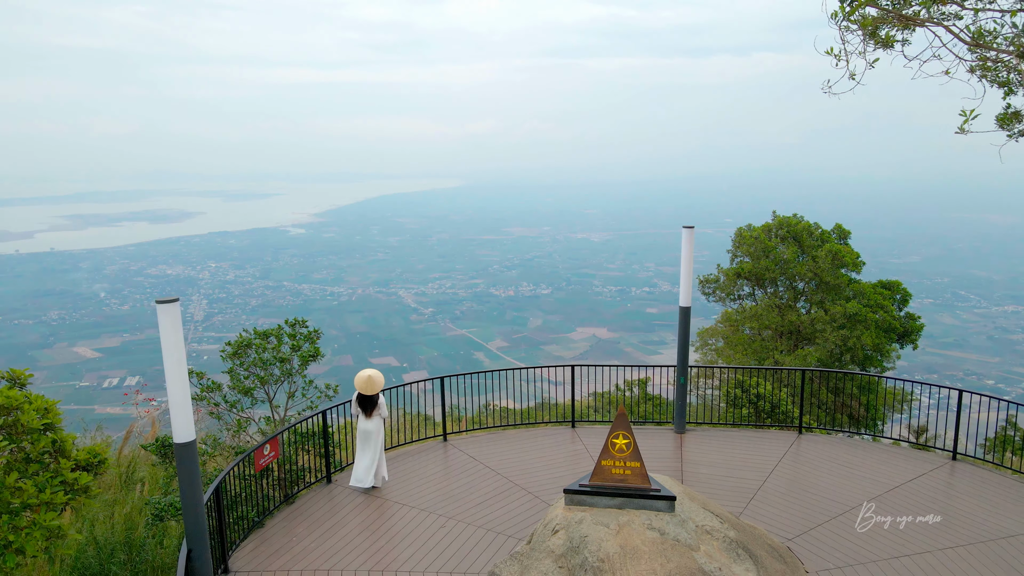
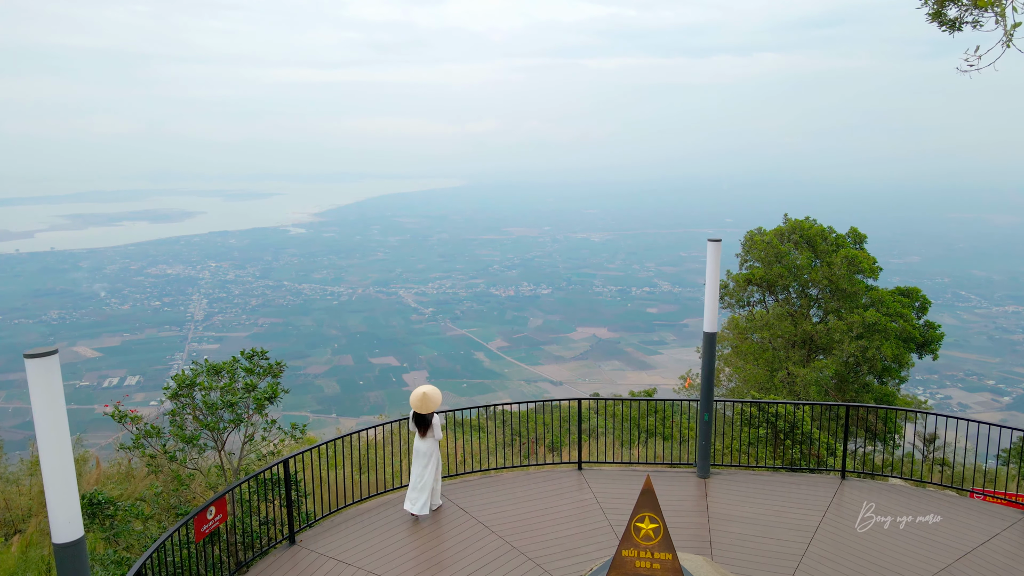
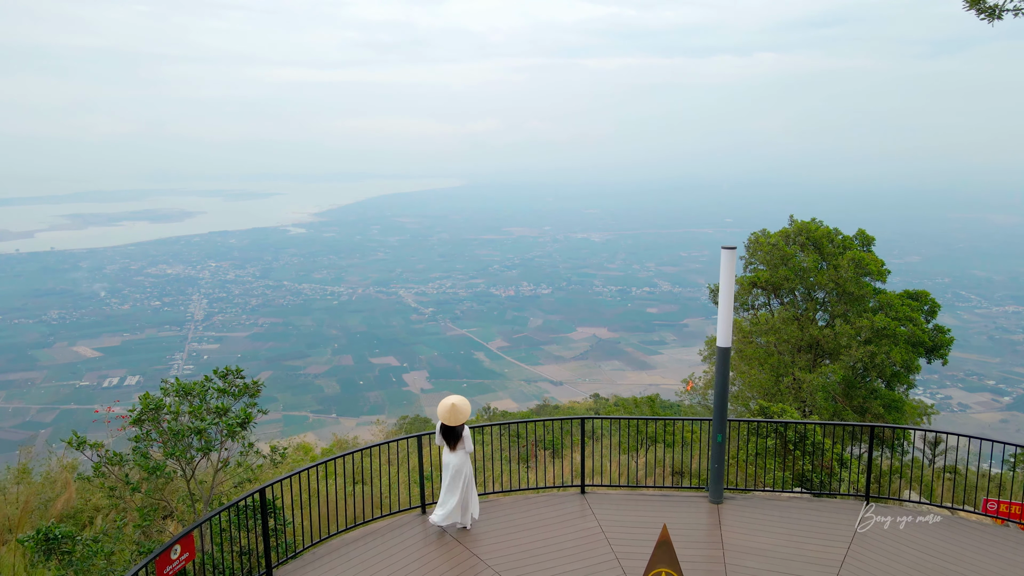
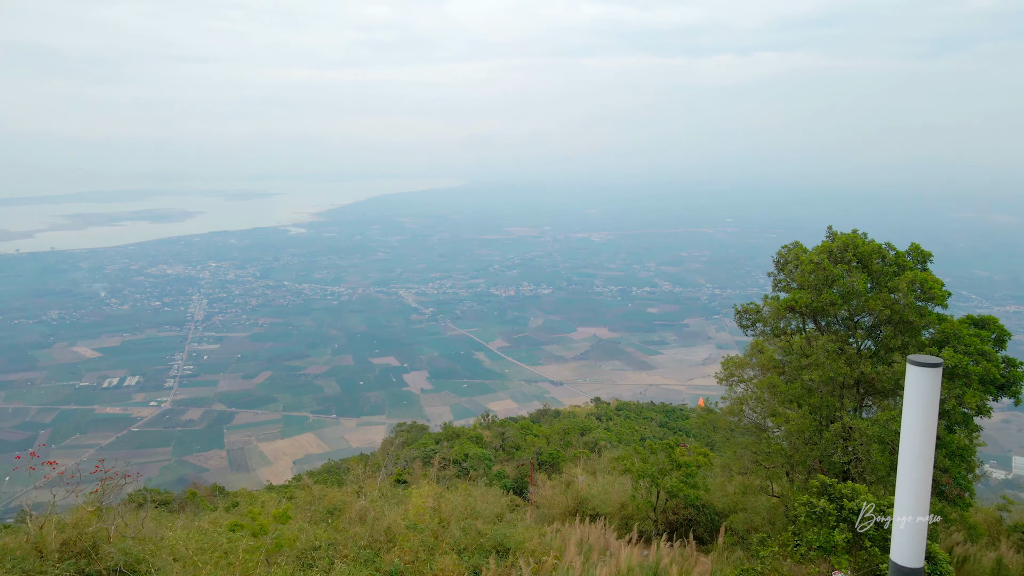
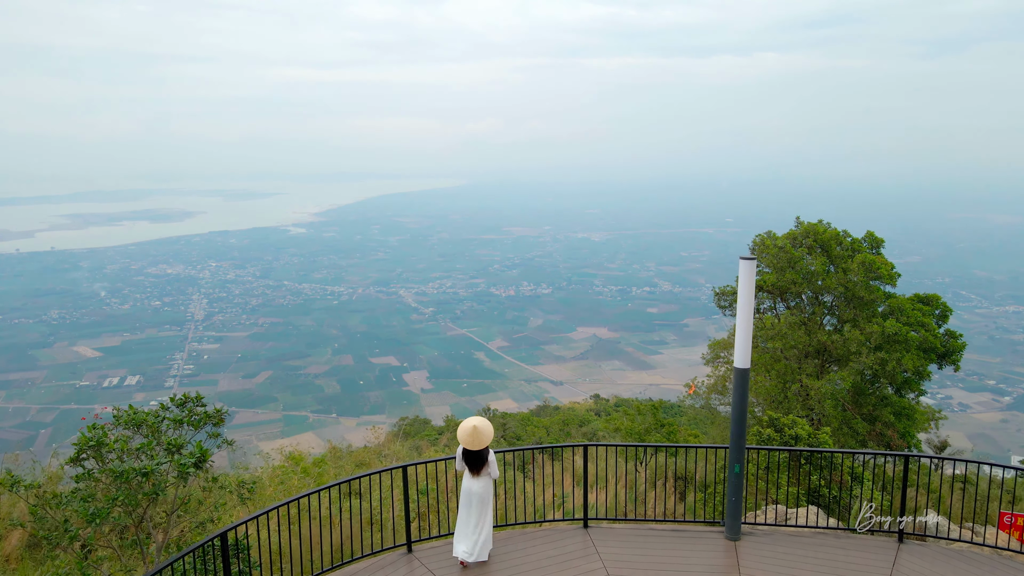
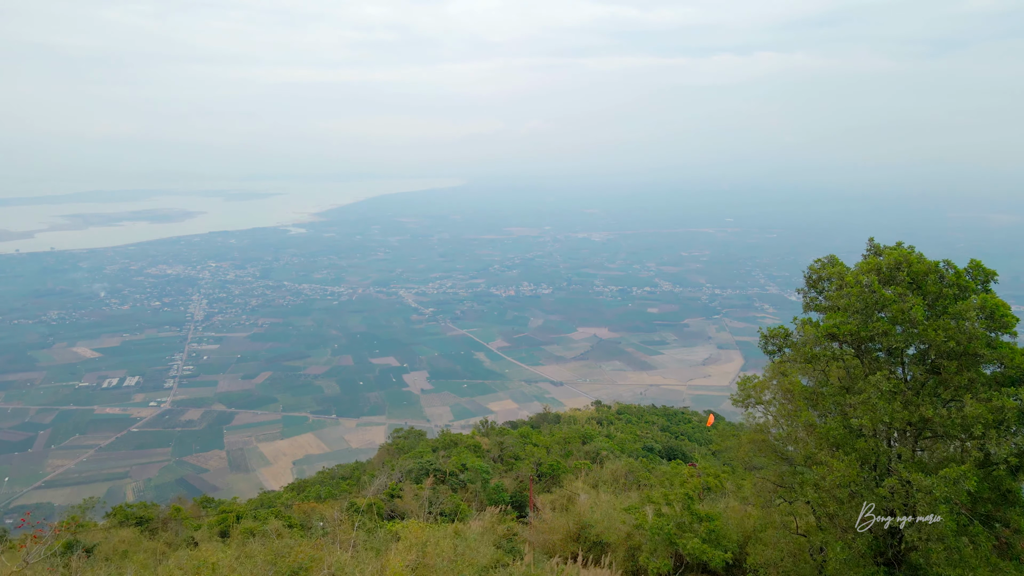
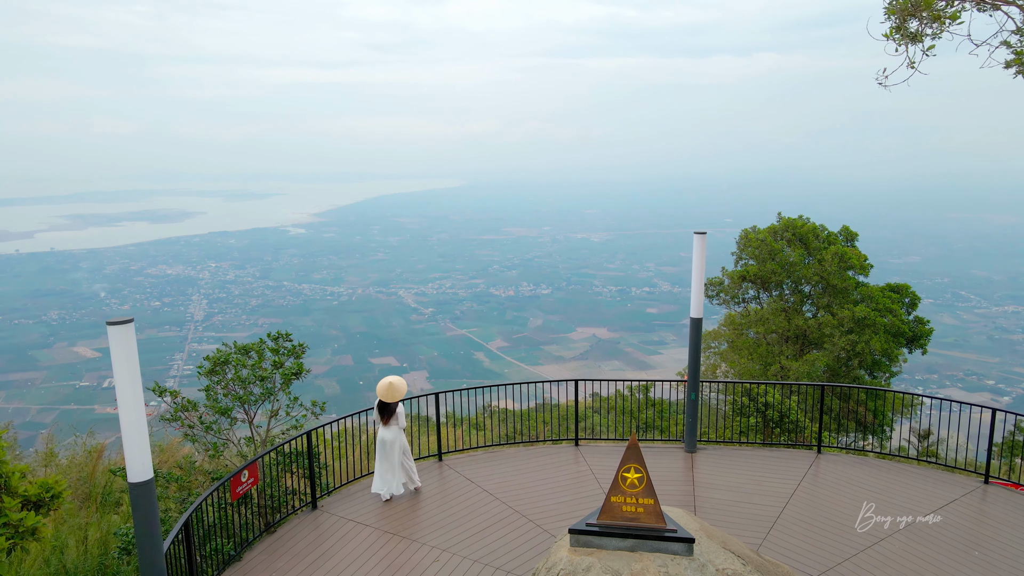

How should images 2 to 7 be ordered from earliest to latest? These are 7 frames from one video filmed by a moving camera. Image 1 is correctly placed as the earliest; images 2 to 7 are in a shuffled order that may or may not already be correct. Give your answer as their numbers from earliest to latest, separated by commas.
7, 2, 3, 5, 4, 6
